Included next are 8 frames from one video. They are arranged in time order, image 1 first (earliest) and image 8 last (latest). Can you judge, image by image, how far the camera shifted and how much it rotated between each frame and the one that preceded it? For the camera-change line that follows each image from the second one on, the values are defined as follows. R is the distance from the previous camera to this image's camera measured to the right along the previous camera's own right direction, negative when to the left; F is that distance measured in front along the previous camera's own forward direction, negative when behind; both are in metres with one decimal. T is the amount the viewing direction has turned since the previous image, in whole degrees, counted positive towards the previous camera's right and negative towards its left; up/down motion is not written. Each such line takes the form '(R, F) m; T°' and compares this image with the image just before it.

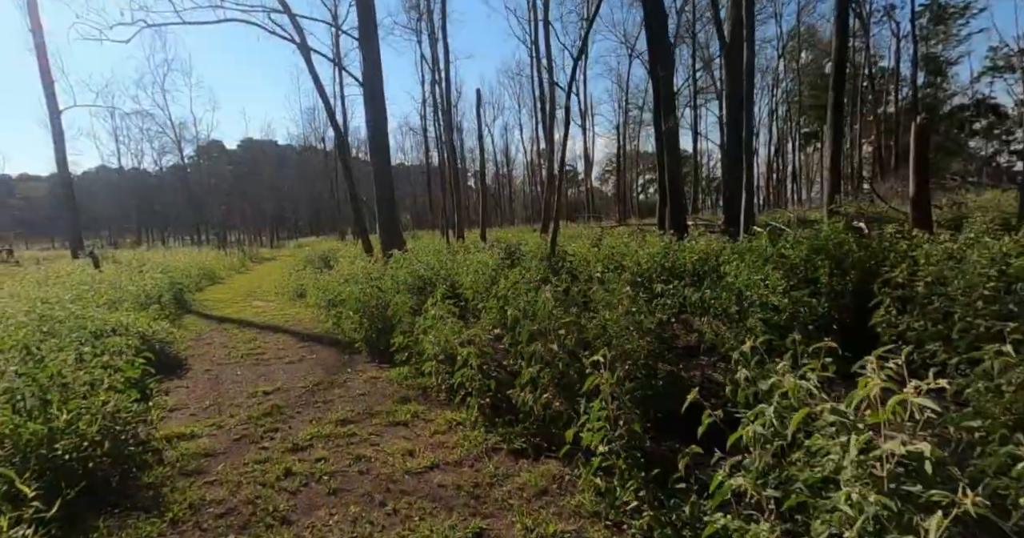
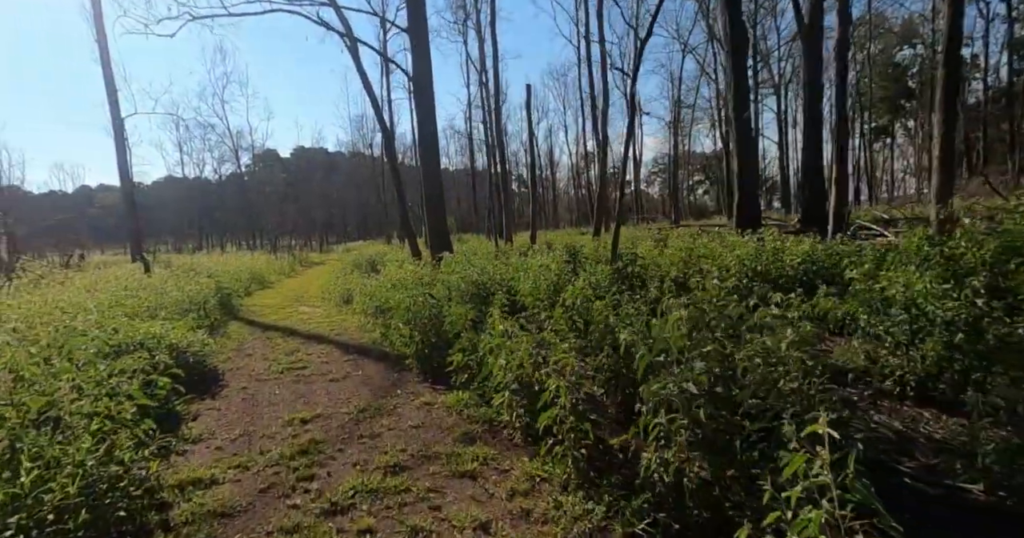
(-0.4, +1.0) m; -5°
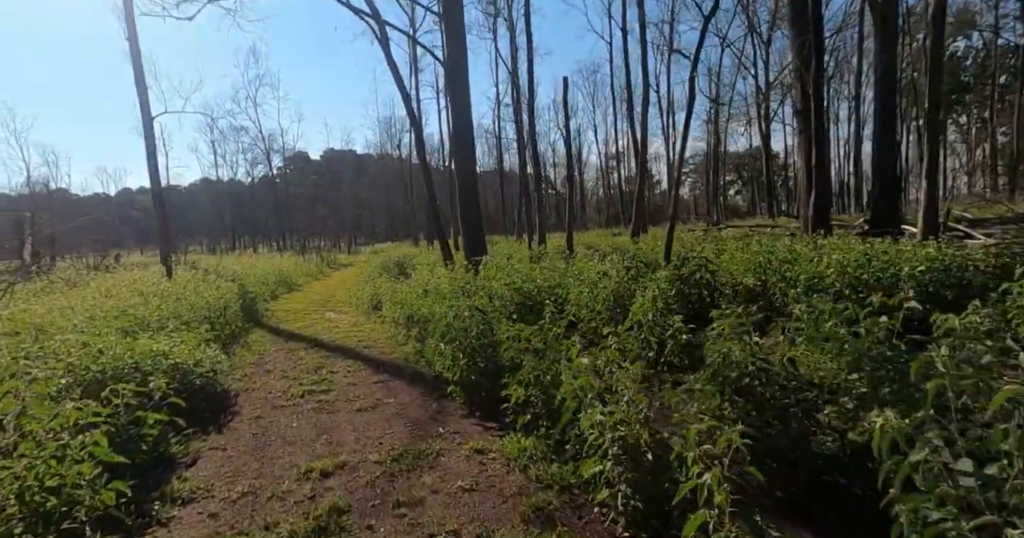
(-0.4, +1.1) m; -3°
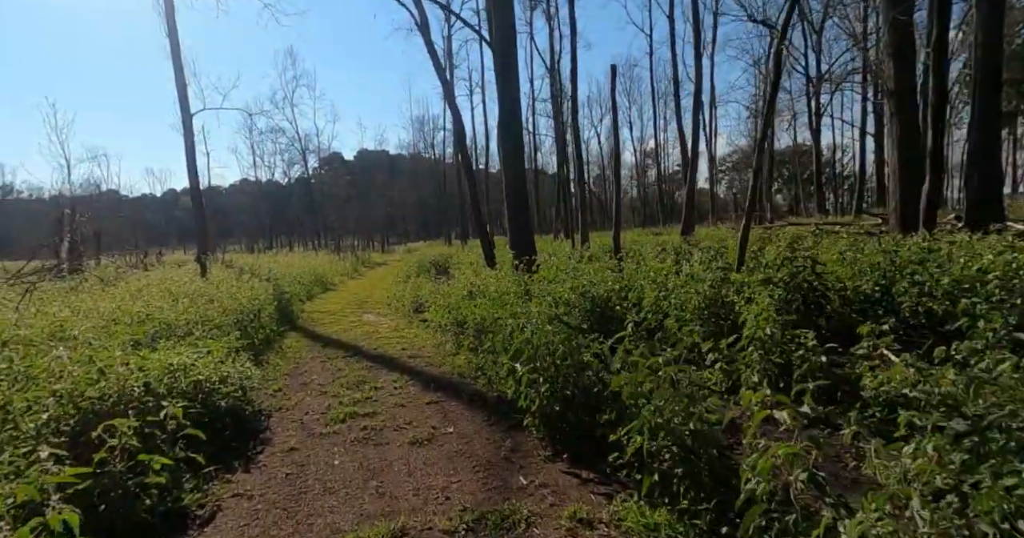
(-0.5, +1.0) m; -3°
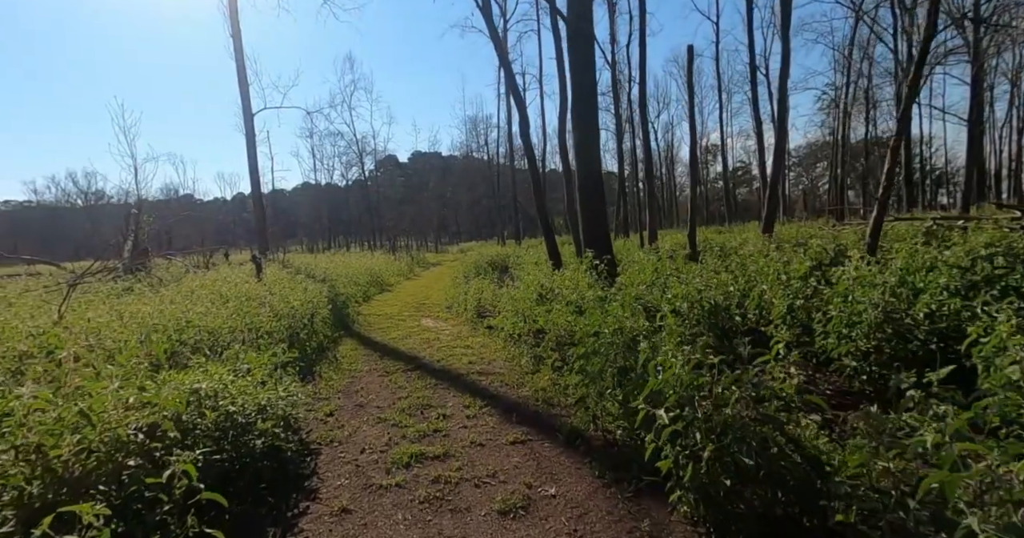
(-0.5, +1.2) m; -6°
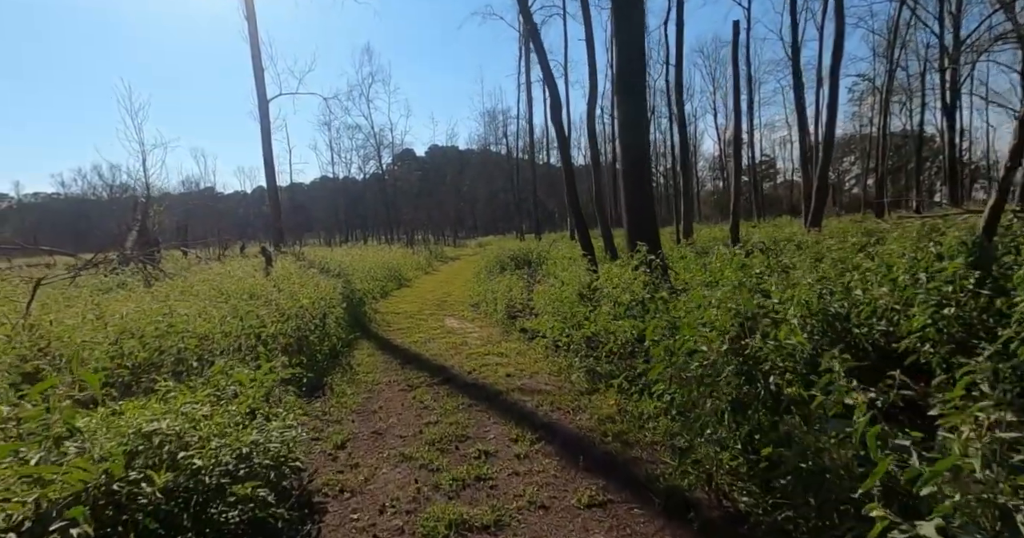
(-0.4, +1.2) m; -2°
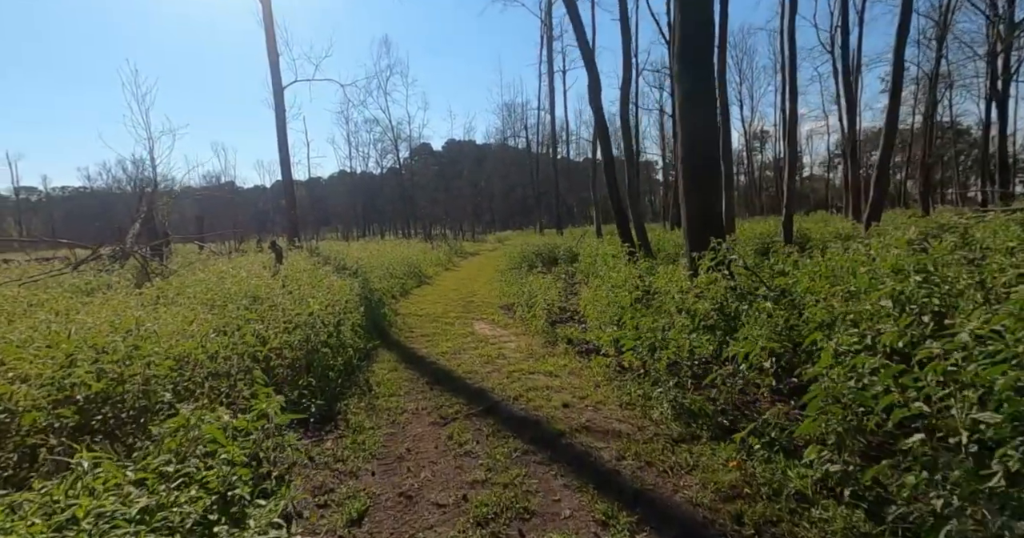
(-0.4, +1.3) m; -2°
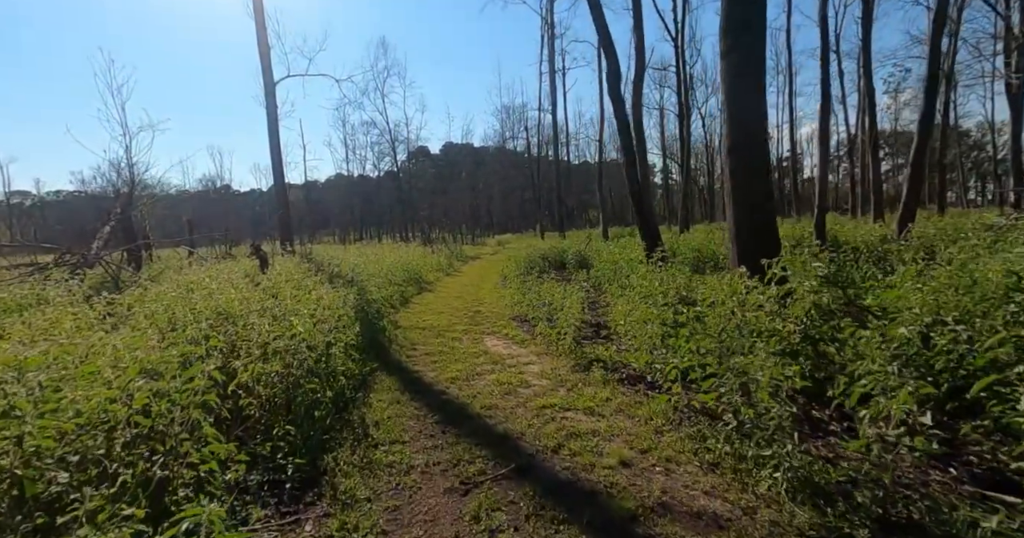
(-0.3, +1.2) m; 0°
